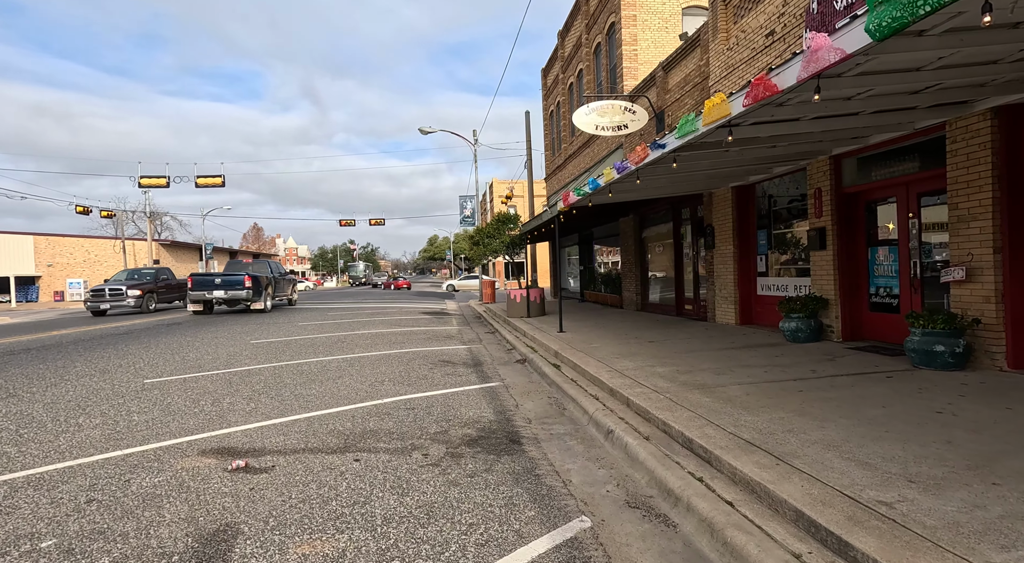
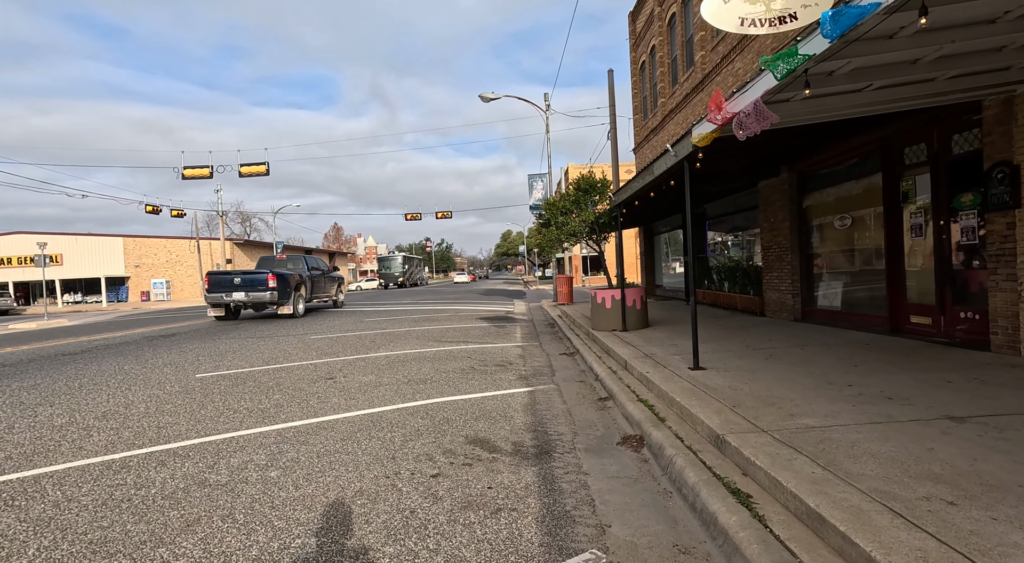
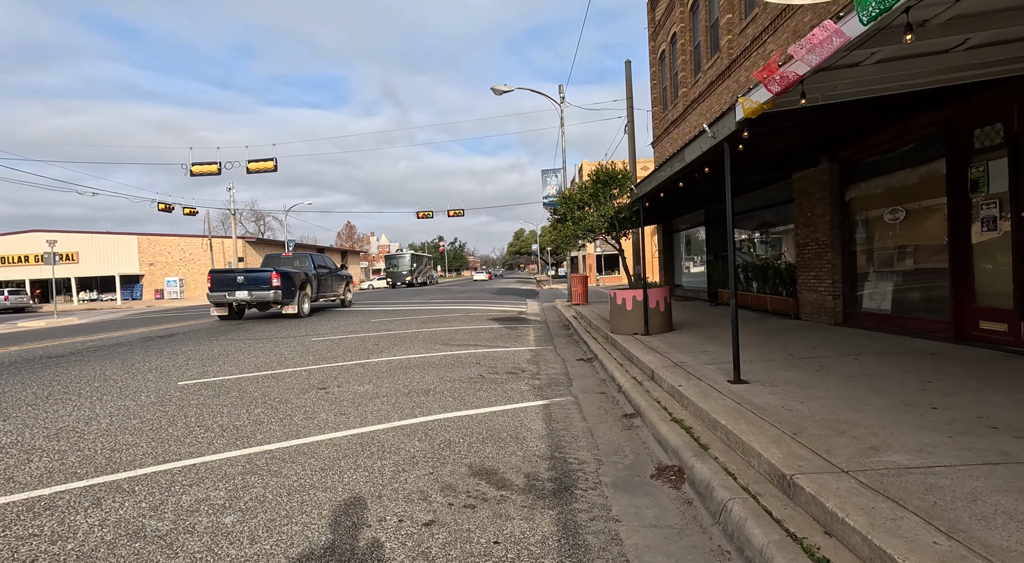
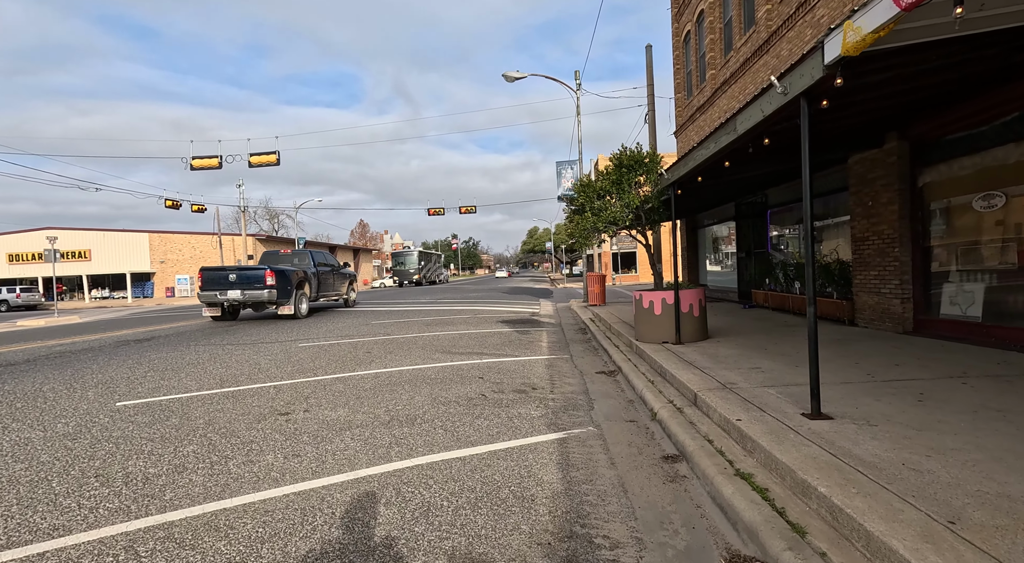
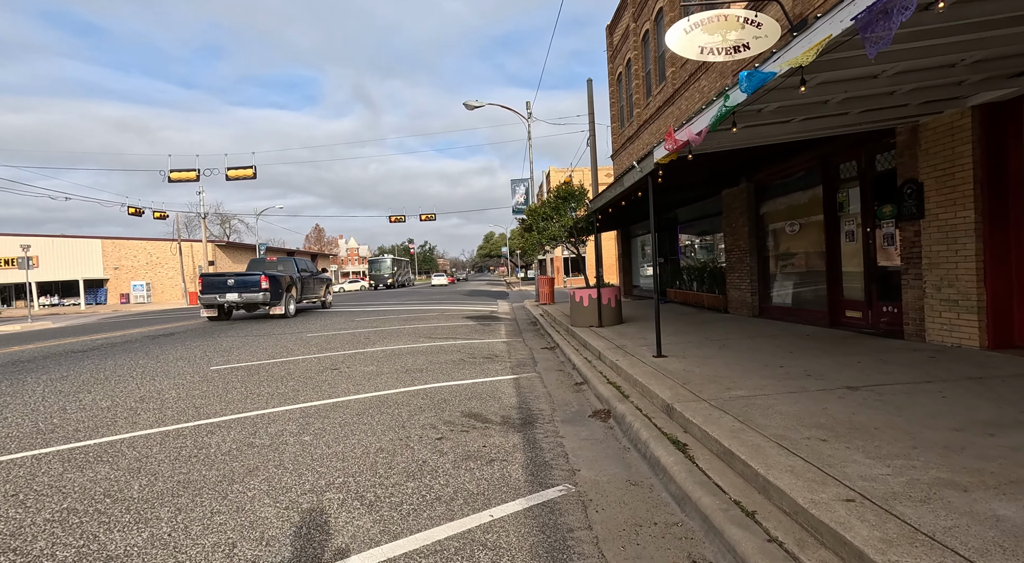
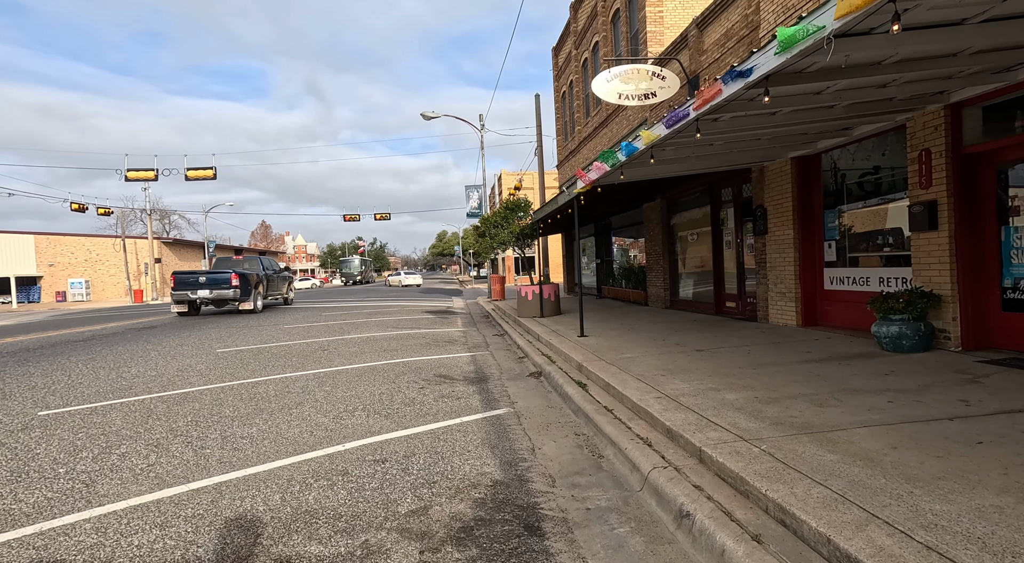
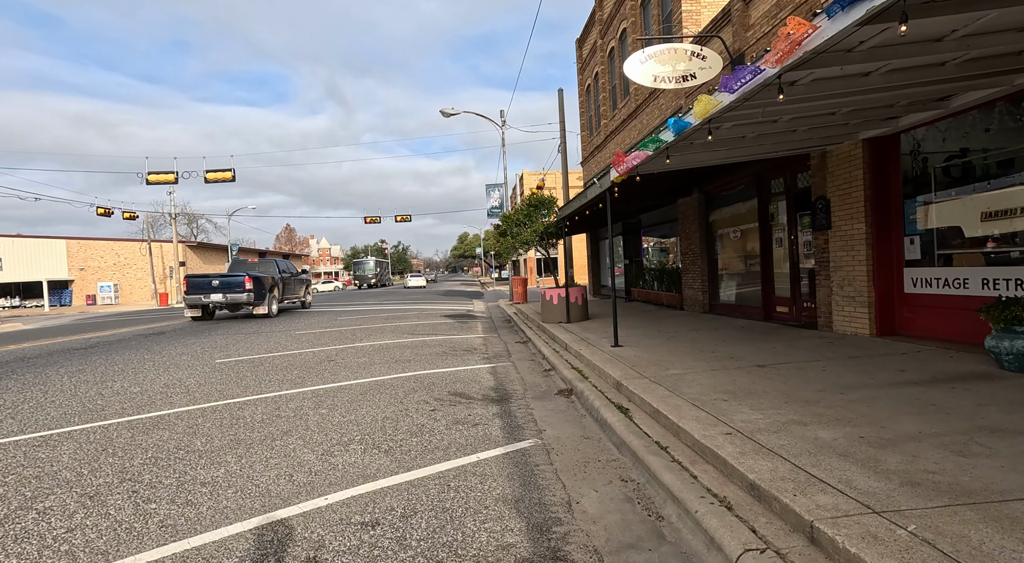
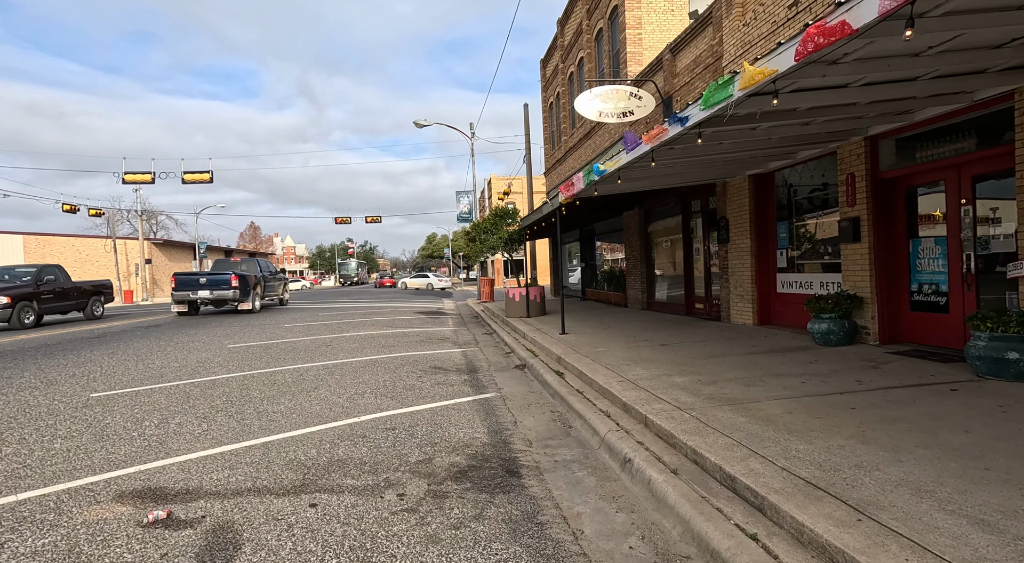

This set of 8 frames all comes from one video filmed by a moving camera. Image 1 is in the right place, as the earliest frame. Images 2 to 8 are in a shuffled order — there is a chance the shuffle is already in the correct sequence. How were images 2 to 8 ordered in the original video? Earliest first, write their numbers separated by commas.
8, 6, 7, 5, 2, 3, 4
